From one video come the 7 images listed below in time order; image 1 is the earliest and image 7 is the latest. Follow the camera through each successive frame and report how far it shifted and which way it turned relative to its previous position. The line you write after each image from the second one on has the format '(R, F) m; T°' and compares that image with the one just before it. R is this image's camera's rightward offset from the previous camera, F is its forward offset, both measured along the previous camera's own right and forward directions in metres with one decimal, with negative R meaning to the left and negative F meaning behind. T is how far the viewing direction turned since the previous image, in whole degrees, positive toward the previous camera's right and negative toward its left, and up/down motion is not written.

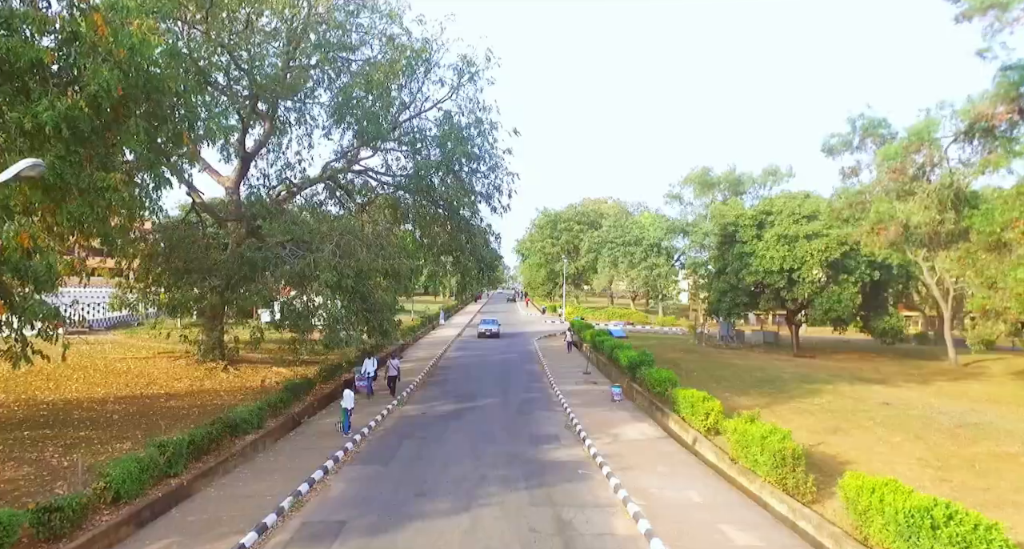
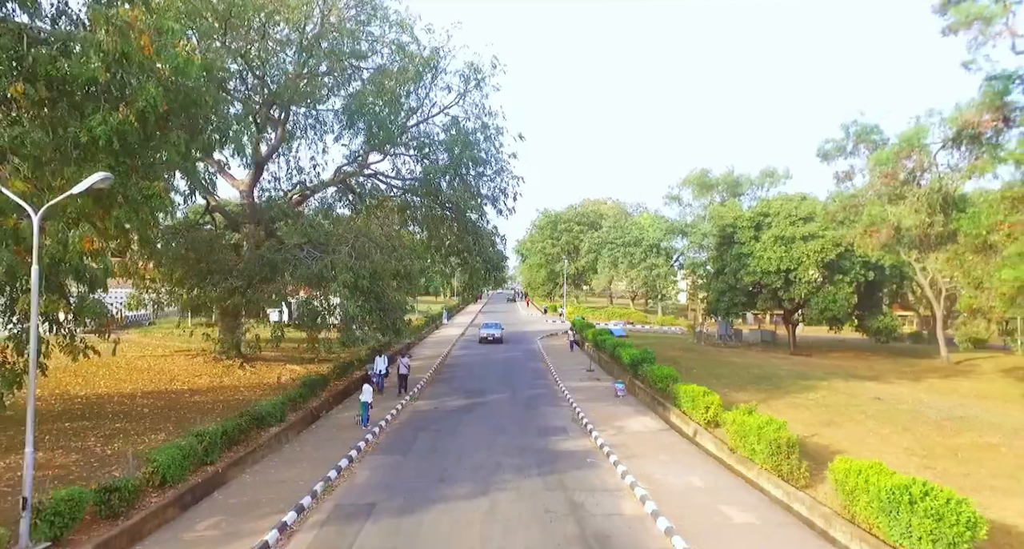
(-0.3, -0.7) m; 0°
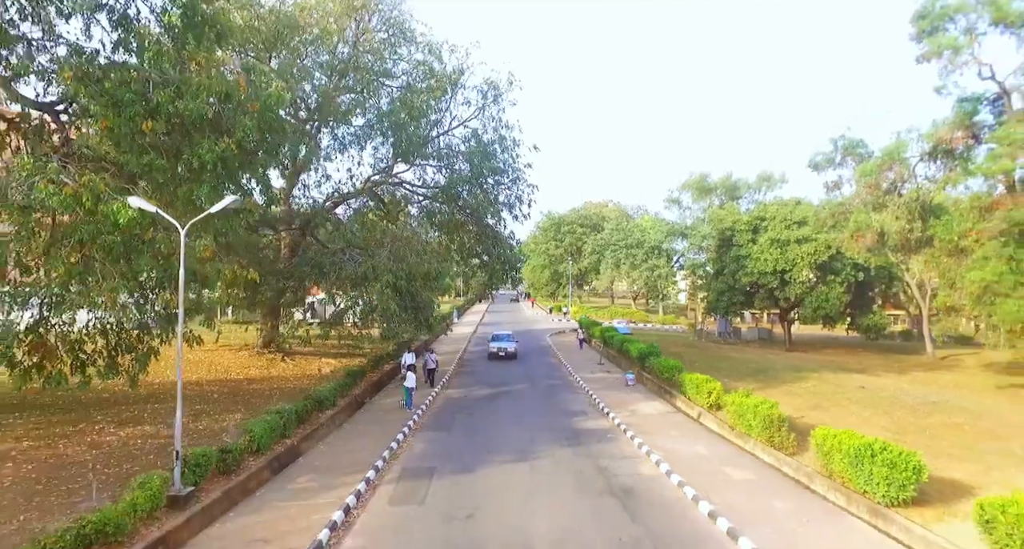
(-0.7, -2.0) m; 0°
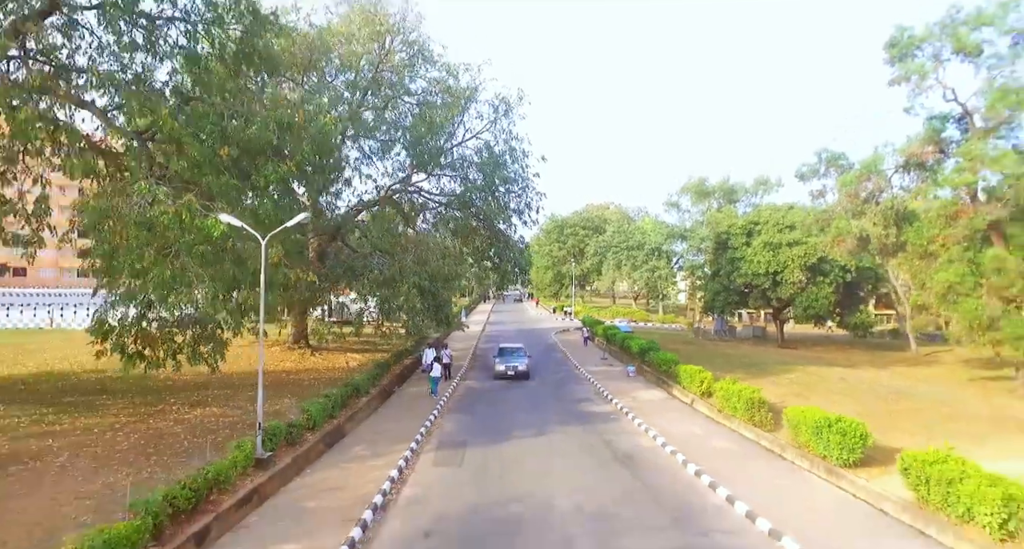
(-0.4, -2.0) m; 0°
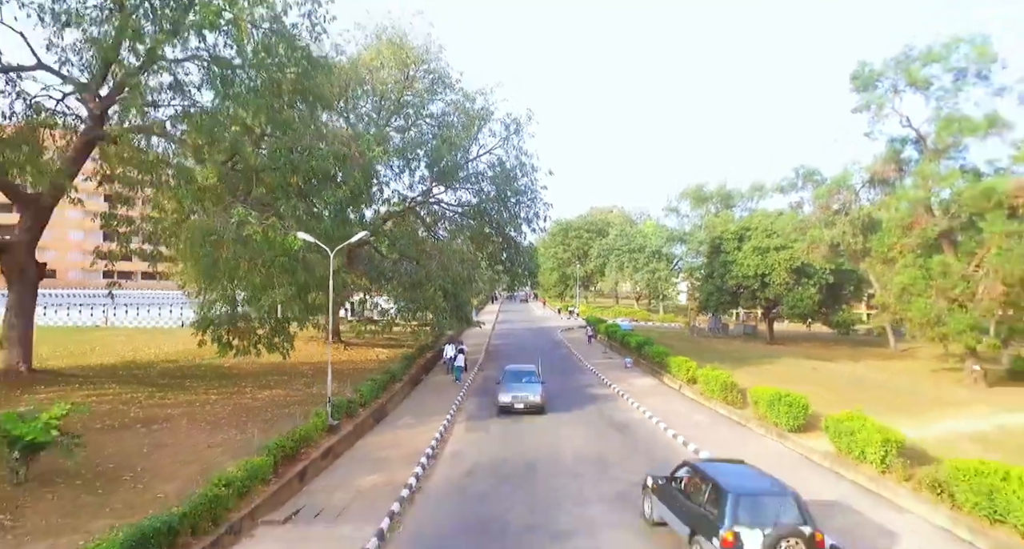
(-0.3, -3.0) m; 0°
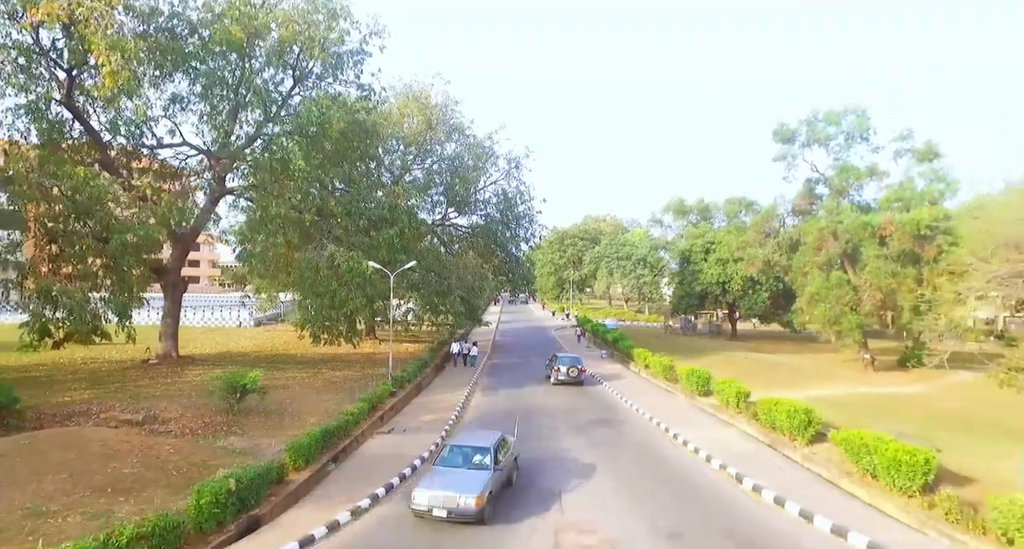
(0.0, -6.9) m; 0°
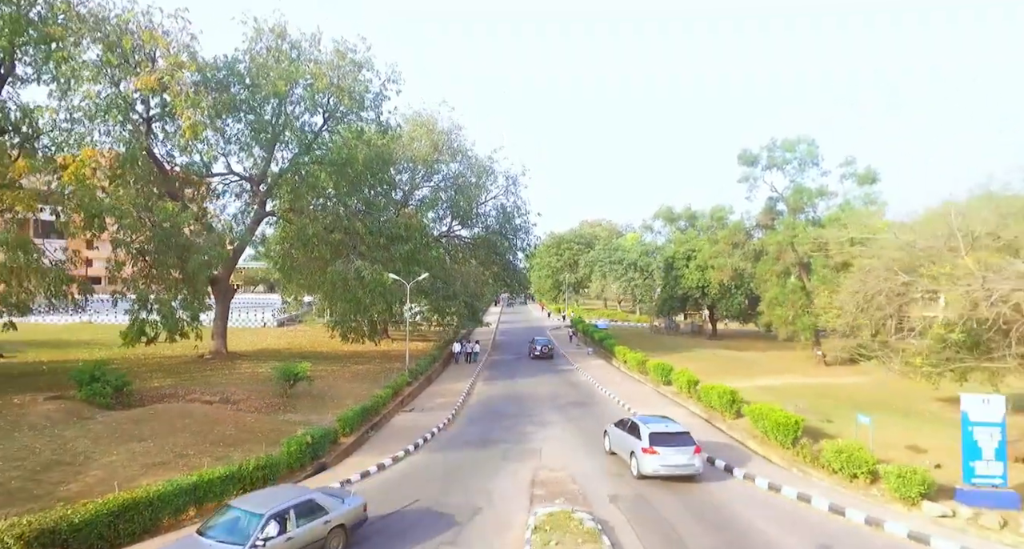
(+0.2, -4.2) m; 0°
